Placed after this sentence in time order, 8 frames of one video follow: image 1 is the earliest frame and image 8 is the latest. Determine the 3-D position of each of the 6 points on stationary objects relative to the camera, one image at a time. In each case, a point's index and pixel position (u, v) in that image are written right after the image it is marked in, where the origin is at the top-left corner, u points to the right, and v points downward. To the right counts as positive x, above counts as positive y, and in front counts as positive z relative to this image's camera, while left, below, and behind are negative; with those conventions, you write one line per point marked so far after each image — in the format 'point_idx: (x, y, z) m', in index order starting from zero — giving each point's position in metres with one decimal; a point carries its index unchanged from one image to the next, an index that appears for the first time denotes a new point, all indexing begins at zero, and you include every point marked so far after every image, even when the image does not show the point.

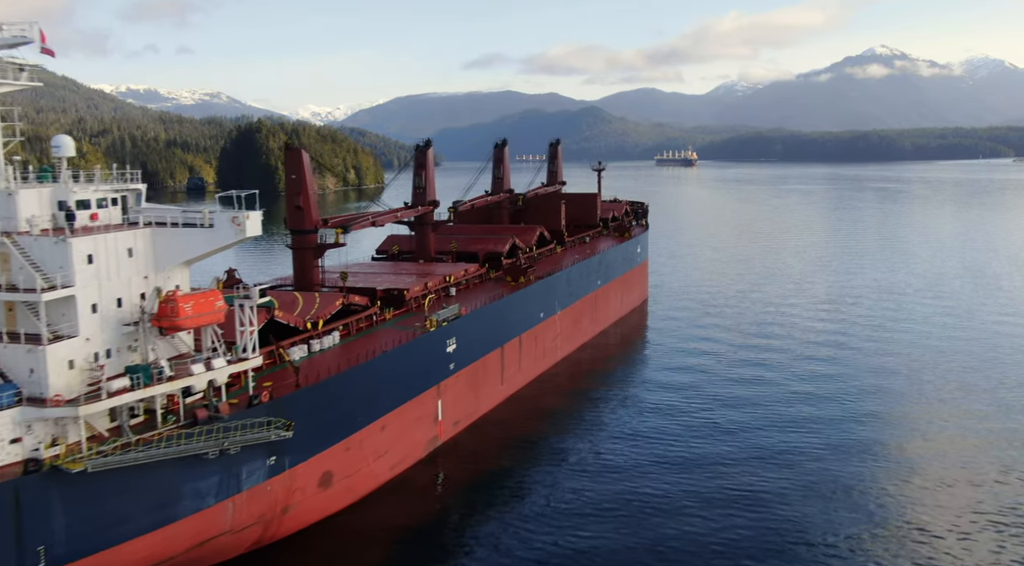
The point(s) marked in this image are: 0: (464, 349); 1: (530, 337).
0: (-0.9, -1.2, +15.1) m
1: (+0.4, -1.2, +18.3) m
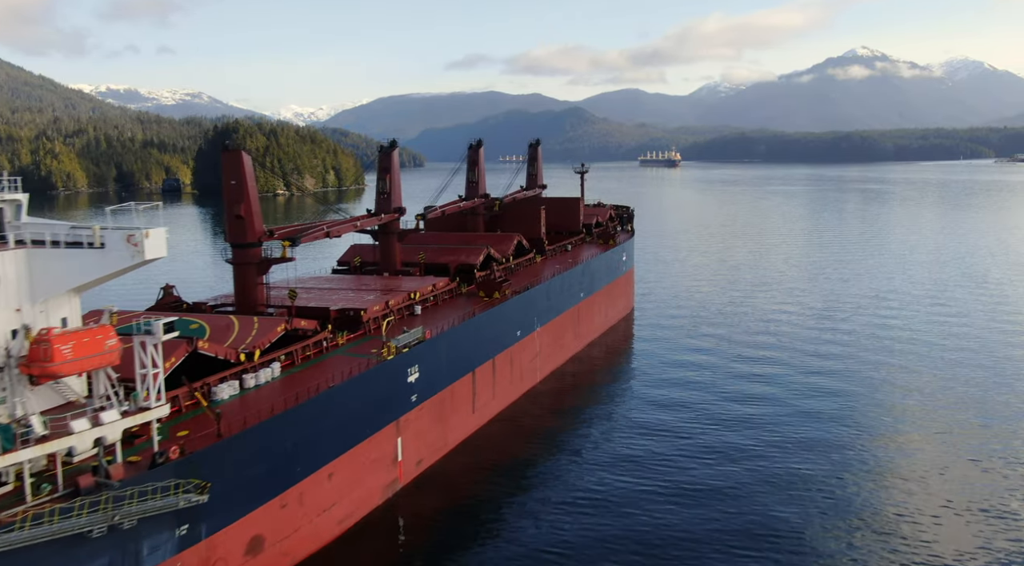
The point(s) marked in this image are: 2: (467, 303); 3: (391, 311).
0: (-1.3, -1.5, +13.3) m
1: (-0.2, -1.5, +16.6) m
2: (-0.9, -0.4, +16.4) m
3: (-2.1, -0.5, +14.4) m
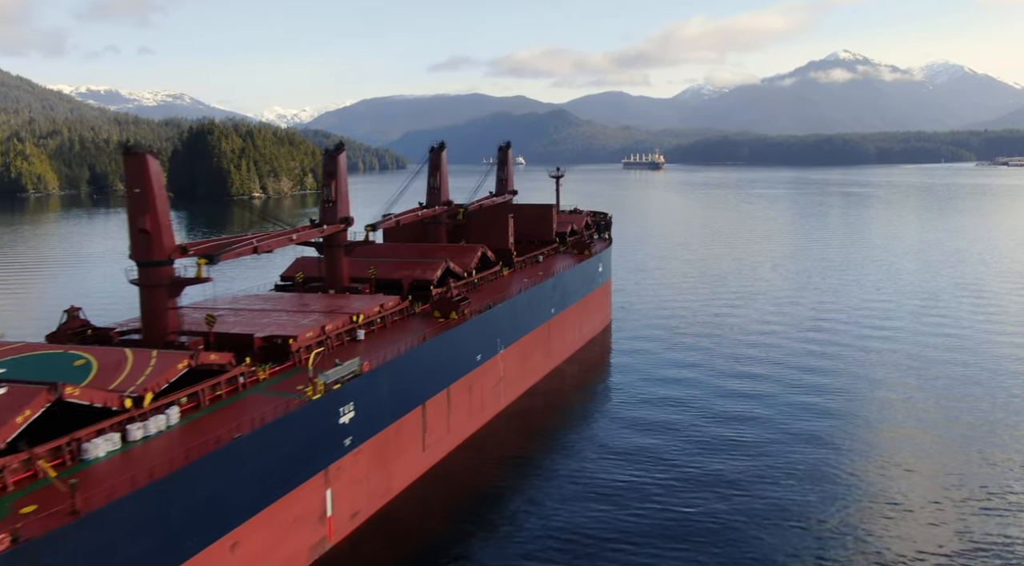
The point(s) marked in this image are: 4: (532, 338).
0: (-2.0, -1.8, +11.6) m
1: (-0.9, -1.9, +14.9) m
2: (-1.6, -0.8, +14.7) m
3: (-2.7, -0.8, +12.6) m
4: (+0.4, -1.2, +18.6) m
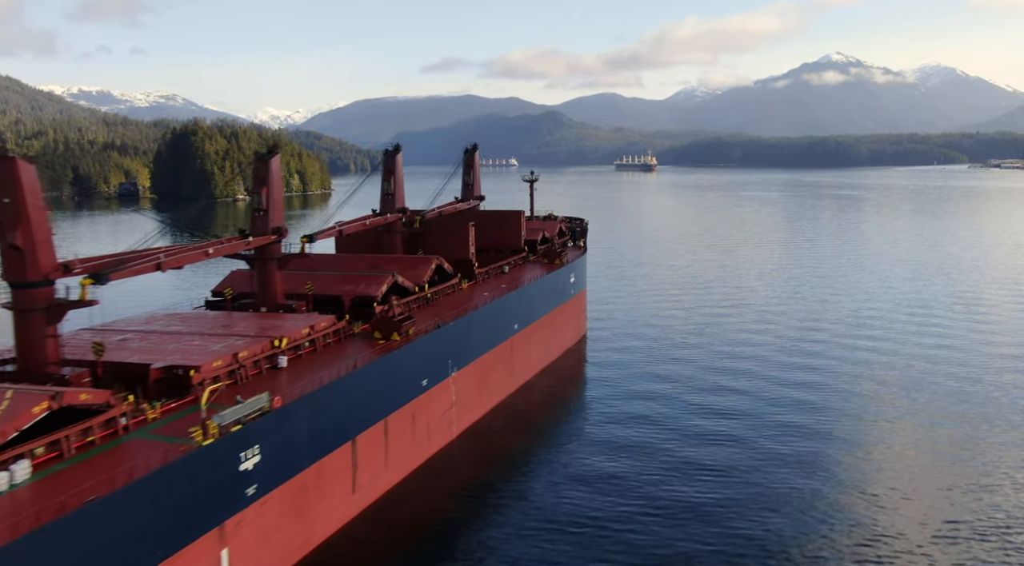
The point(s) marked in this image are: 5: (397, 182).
0: (-2.8, -2.1, +10.1) m
1: (-1.7, -2.1, +13.4) m
2: (-2.4, -1.0, +13.2) m
3: (-3.6, -1.1, +11.1) m
4: (-0.4, -1.5, +17.1) m
5: (-2.5, +2.2, +18.4) m
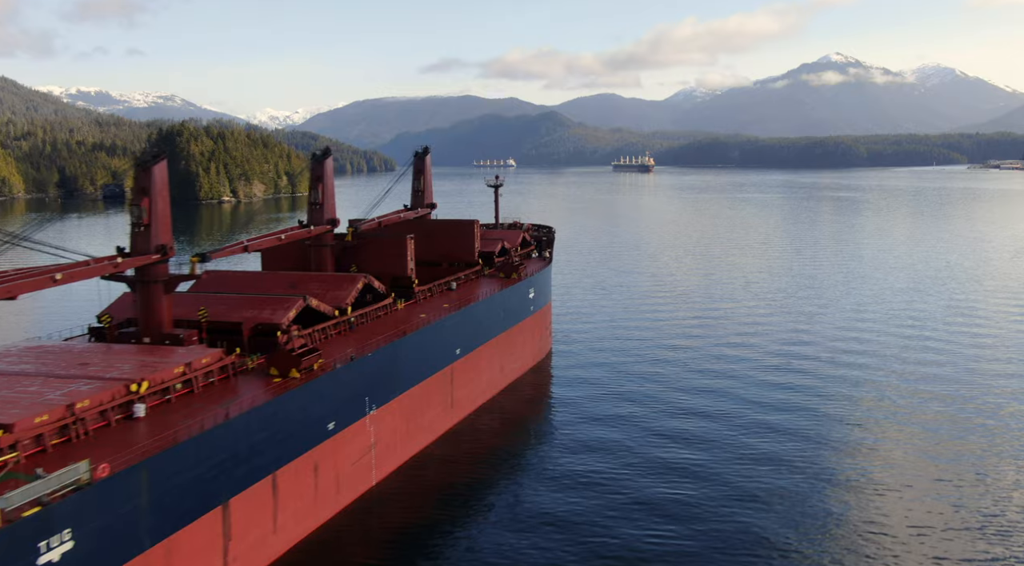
0: (-3.9, -2.5, +8.1) m
1: (-2.8, -2.5, +11.4) m
2: (-3.5, -1.4, +11.2) m
3: (-4.7, -1.5, +9.1) m
4: (-1.6, -1.9, +15.2) m
5: (-3.6, +1.8, +16.4) m
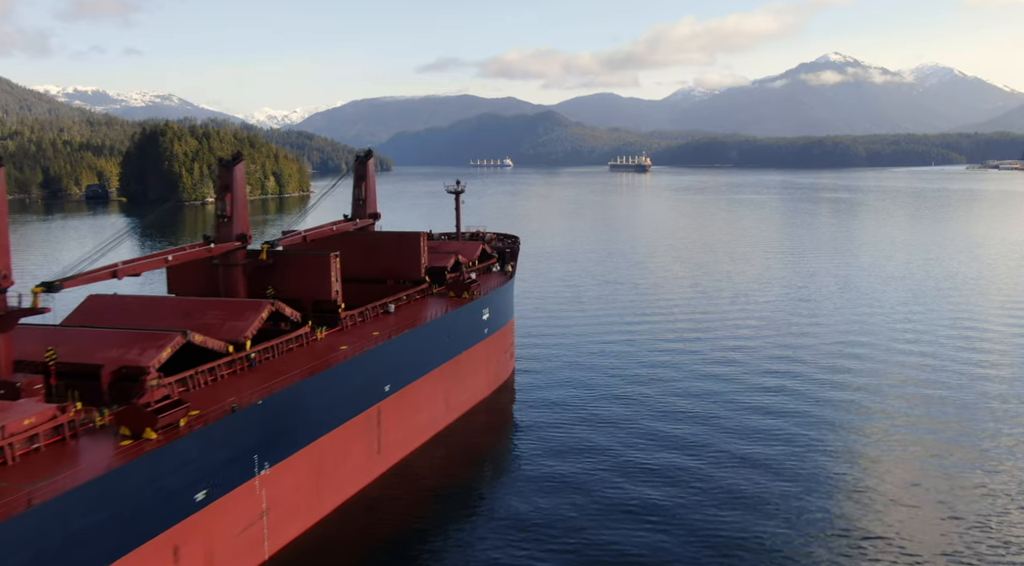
0: (-4.9, -2.9, +5.8) m
1: (-3.9, -2.9, +9.1) m
2: (-4.5, -1.9, +8.9) m
3: (-5.7, -1.9, +6.8) m
4: (-2.6, -2.3, +12.9) m
5: (-4.6, +1.4, +14.1) m
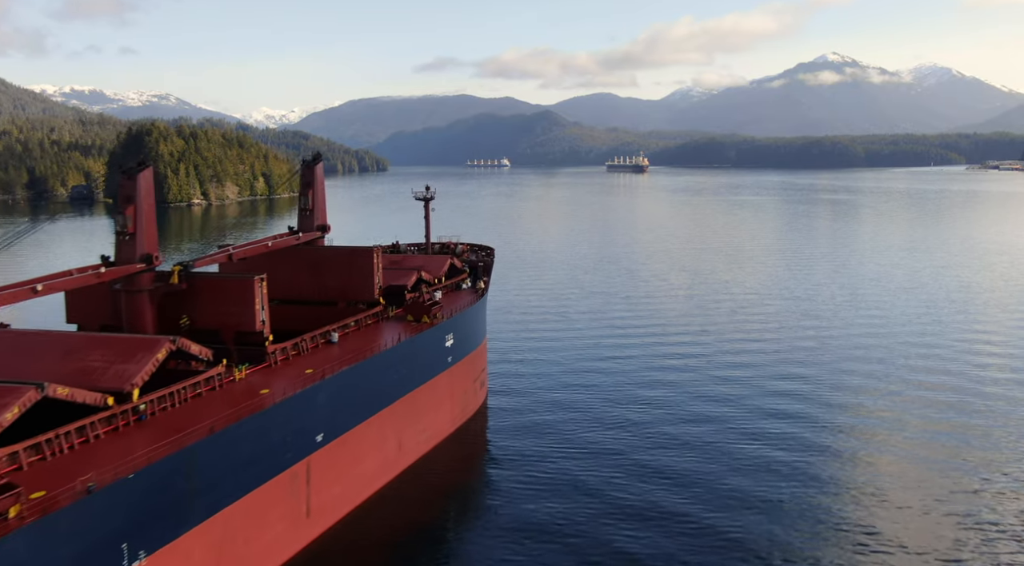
0: (-5.5, -3.3, +3.5) m
1: (-4.4, -3.4, +6.8) m
2: (-5.1, -2.3, +6.6) m
3: (-6.3, -2.3, +4.5) m
4: (-3.2, -2.7, +10.6) m
5: (-5.2, +1.0, +11.8) m
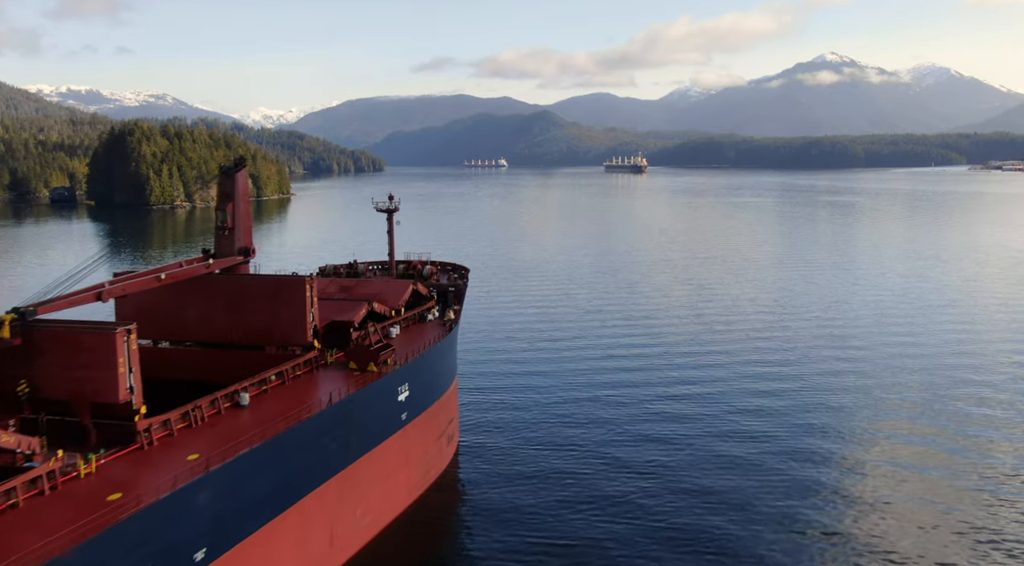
0: (-5.9, -3.9, +0.2) m
1: (-4.9, -3.9, +3.5) m
2: (-5.6, -2.8, +3.3) m
3: (-6.7, -2.9, +1.2) m
4: (-3.6, -3.3, +7.3) m
5: (-5.7, +0.4, +8.5) m
